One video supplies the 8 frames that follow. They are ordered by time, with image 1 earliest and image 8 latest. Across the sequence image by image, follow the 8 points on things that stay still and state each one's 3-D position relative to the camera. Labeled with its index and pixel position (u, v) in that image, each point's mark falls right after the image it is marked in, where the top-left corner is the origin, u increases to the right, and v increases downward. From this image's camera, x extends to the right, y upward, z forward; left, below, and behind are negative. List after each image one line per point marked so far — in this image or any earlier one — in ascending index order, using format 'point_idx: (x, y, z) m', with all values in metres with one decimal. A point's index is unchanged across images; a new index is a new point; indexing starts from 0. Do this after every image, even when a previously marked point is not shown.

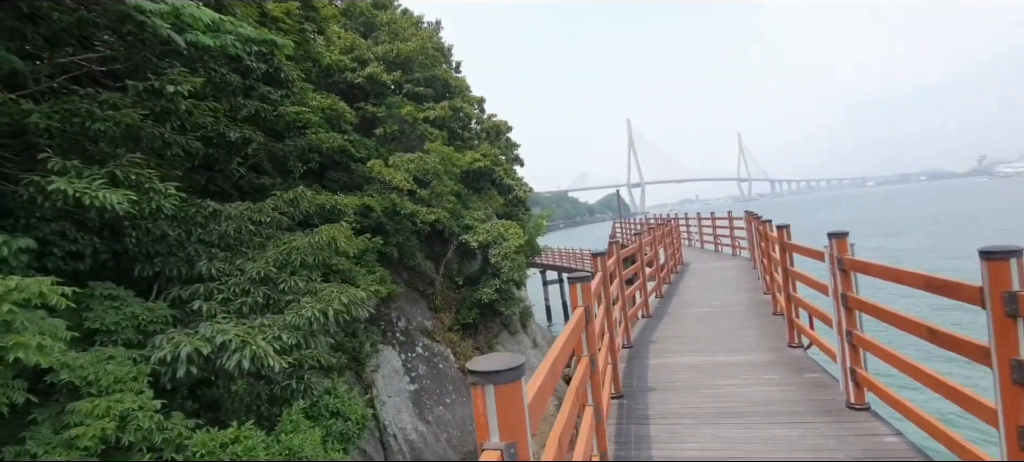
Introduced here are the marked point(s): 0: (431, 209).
0: (-1.7, +0.5, +10.1) m
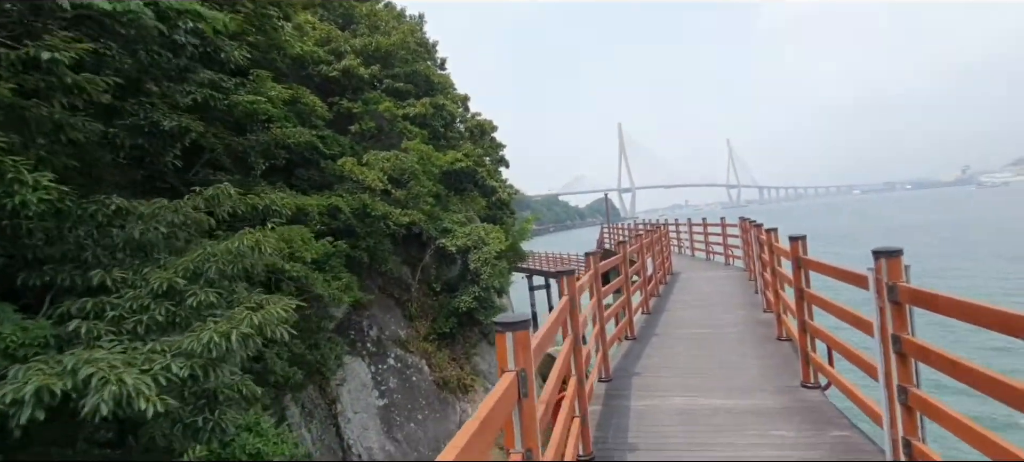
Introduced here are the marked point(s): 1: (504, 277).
0: (-2.1, +0.4, +9.5) m
1: (-0.1, -1.0, +10.5) m
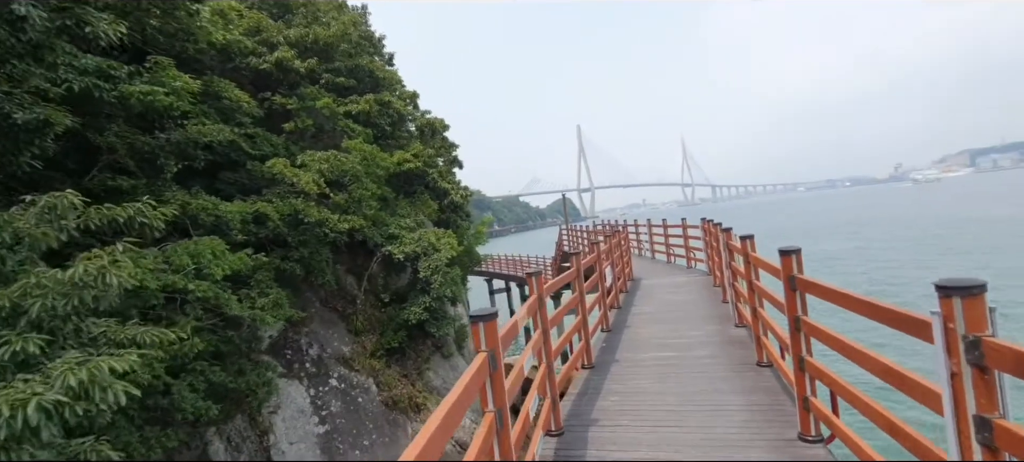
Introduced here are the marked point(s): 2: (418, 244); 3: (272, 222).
0: (-3.0, +0.3, +8.7) m
1: (-1.1, -1.1, +9.9) m
2: (-1.8, -0.3, +9.5) m
3: (-3.6, +0.1, +7.4) m
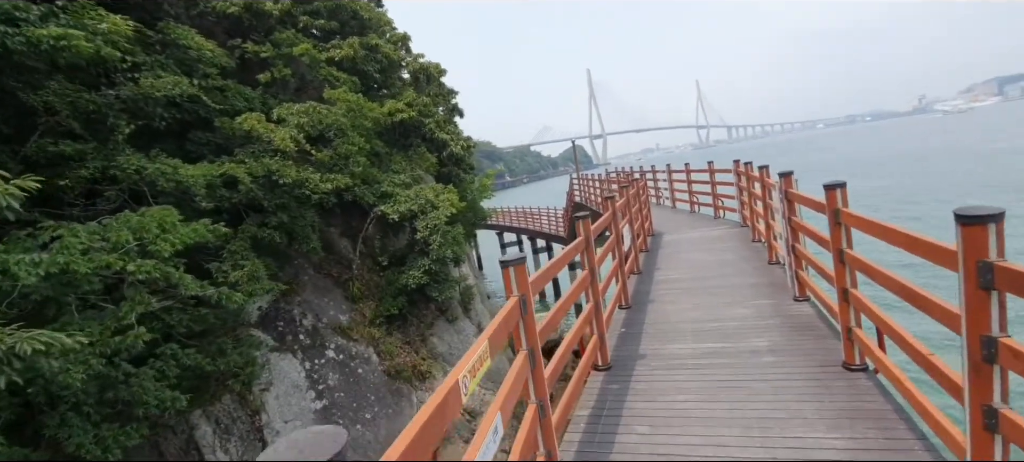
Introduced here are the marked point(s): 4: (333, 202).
0: (-2.9, +0.9, +7.8) m
1: (-1.0, -0.2, +9.1) m
2: (-1.7, +0.5, +8.7) m
3: (-3.6, +0.6, +6.6) m
4: (-2.9, +0.5, +8.1) m
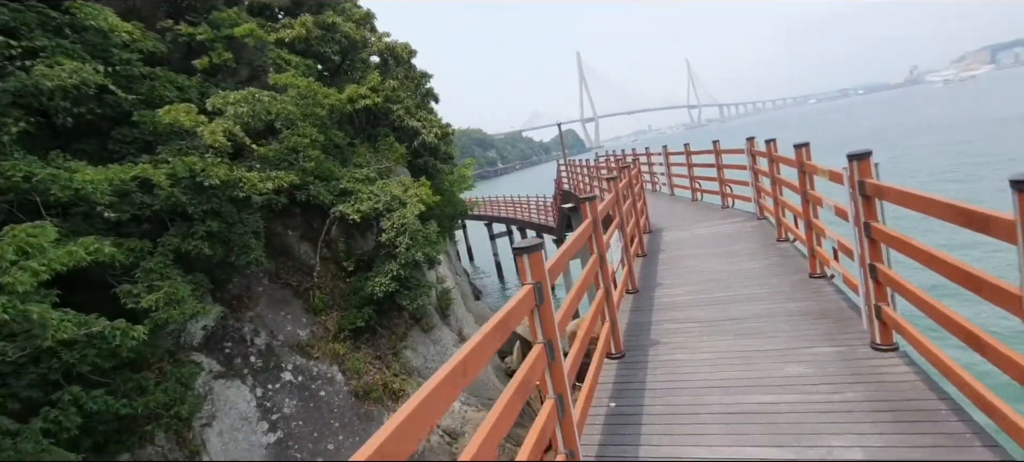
0: (-3.3, +0.8, +6.8) m
1: (-1.3, -0.2, +8.1) m
2: (-2.1, +0.5, +7.6) m
3: (-3.9, +0.5, +5.5) m
4: (-3.3, +0.4, +7.0) m
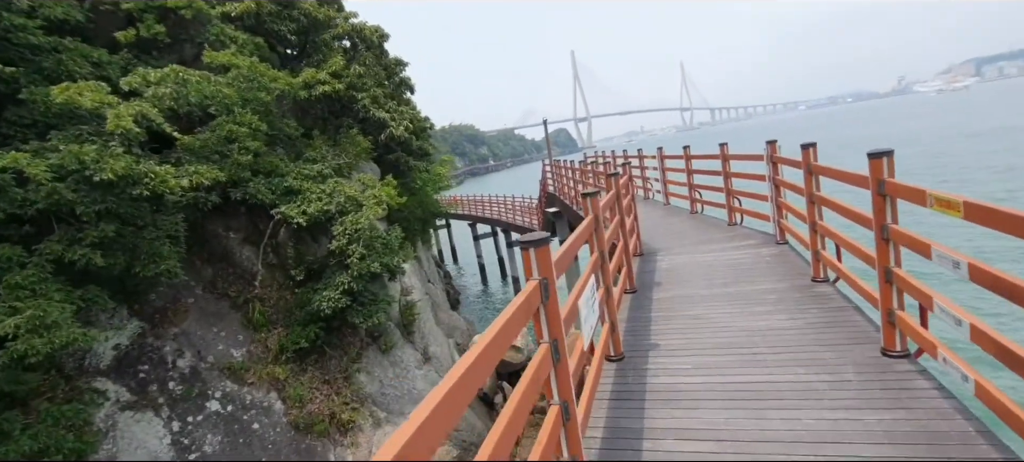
0: (-3.6, +0.8, +5.7) m
1: (-1.7, -0.3, +7.1) m
2: (-2.5, +0.4, +6.6) m
3: (-4.3, +0.4, +4.5) m
4: (-3.7, +0.4, +6.0) m
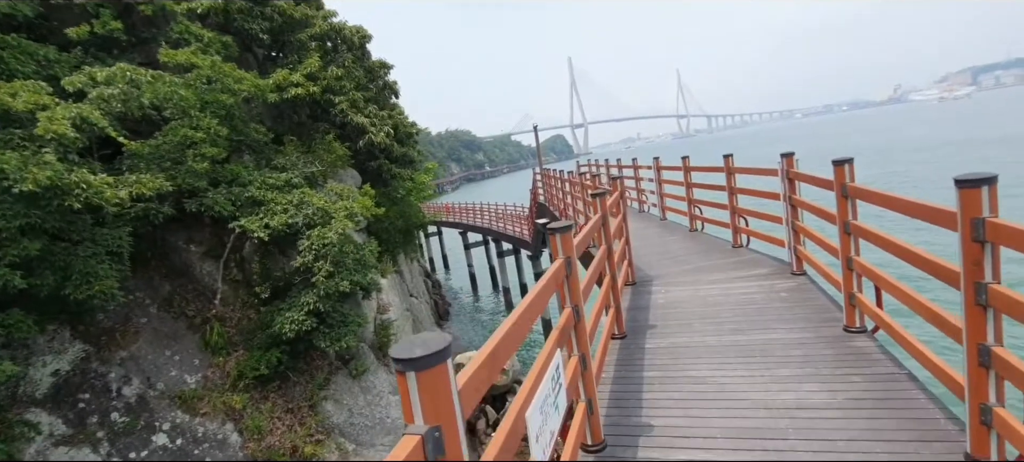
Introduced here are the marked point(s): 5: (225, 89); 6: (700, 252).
0: (-3.8, +0.6, +5.2) m
1: (-1.9, -0.5, +6.6) m
2: (-2.7, +0.2, +6.1) m
3: (-4.5, +0.3, +3.9) m
4: (-3.9, +0.2, +5.4) m
5: (-3.7, +1.8, +6.3) m
6: (+2.1, -0.2, +5.9) m
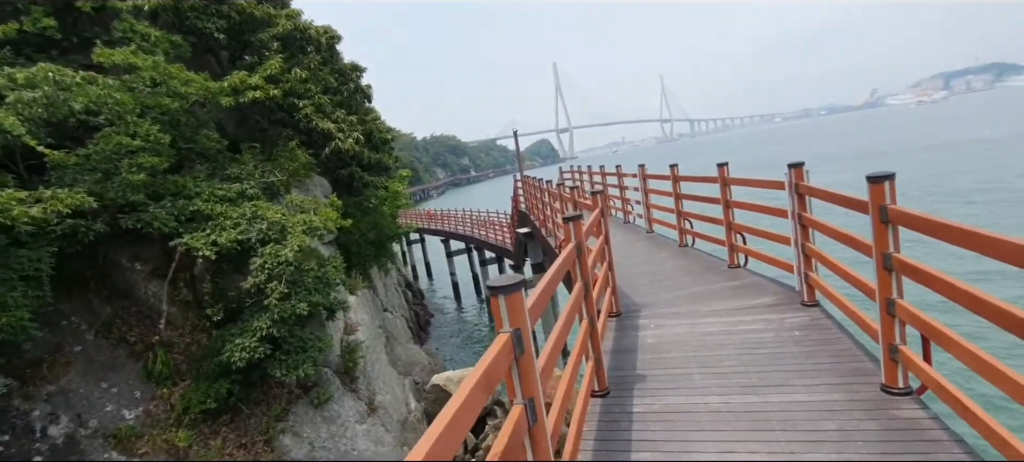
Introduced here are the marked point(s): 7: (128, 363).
0: (-4.1, +0.4, +4.6) m
1: (-2.2, -0.7, +6.0) m
2: (-3.0, 0.0, +5.5) m
3: (-4.7, +0.1, +3.3) m
4: (-4.1, 0.0, +4.9) m
5: (-4.0, +1.6, +5.7) m
6: (+1.9, -0.4, +5.5) m
7: (-4.4, -1.5, +5.7) m
